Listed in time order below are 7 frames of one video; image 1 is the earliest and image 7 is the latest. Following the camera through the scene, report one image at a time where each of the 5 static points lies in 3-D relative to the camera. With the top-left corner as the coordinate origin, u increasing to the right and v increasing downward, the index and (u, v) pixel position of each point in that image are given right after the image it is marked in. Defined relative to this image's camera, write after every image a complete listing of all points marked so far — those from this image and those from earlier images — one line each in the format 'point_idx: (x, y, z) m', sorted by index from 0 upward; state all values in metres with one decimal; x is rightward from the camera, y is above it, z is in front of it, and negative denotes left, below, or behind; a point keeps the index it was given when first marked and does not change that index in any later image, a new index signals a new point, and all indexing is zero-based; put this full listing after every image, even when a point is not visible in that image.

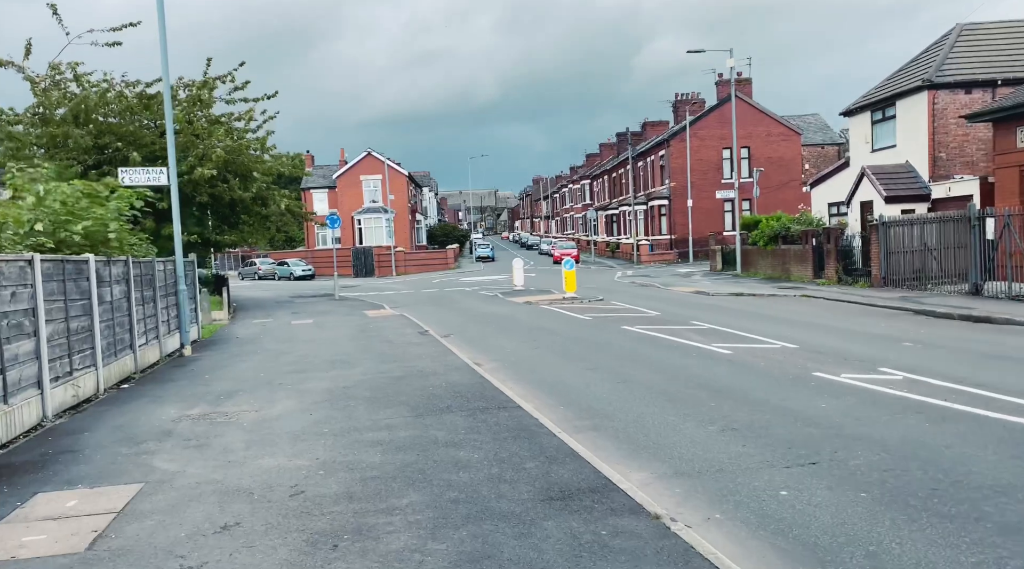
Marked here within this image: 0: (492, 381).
0: (-0.2, -1.2, +11.0) m
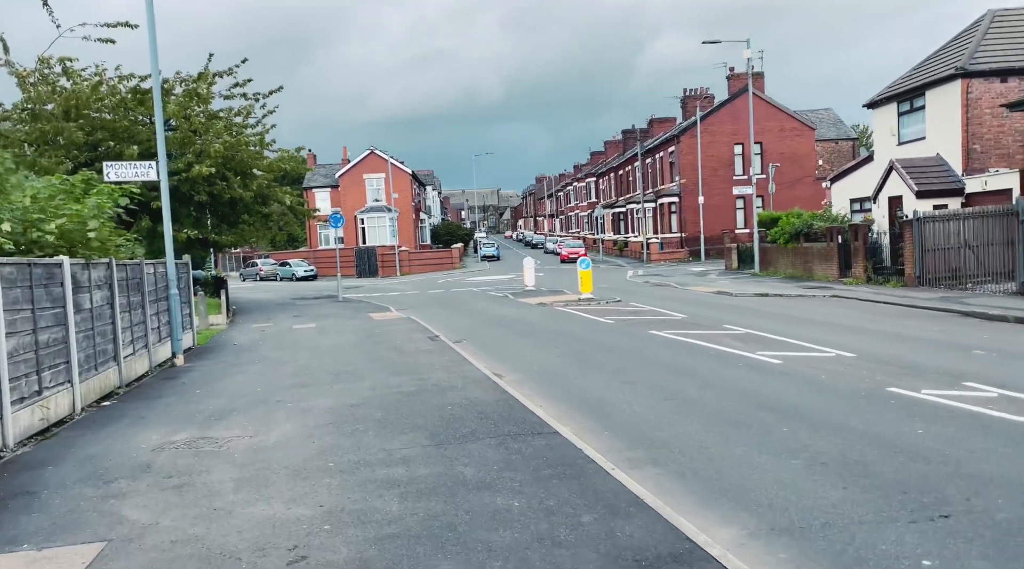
0: (+0.1, -1.2, +9.7) m
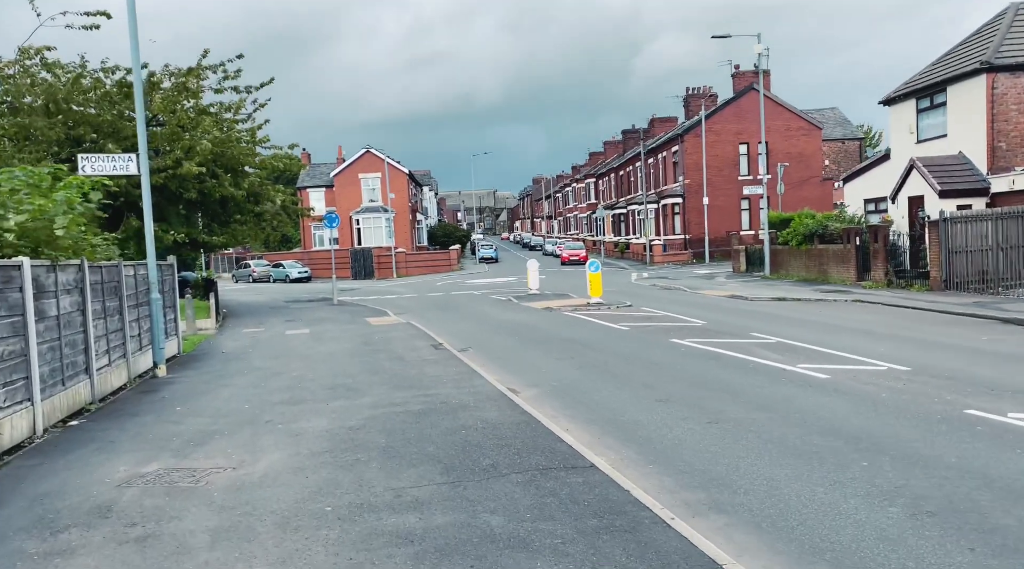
0: (+0.3, -1.3, +8.5) m
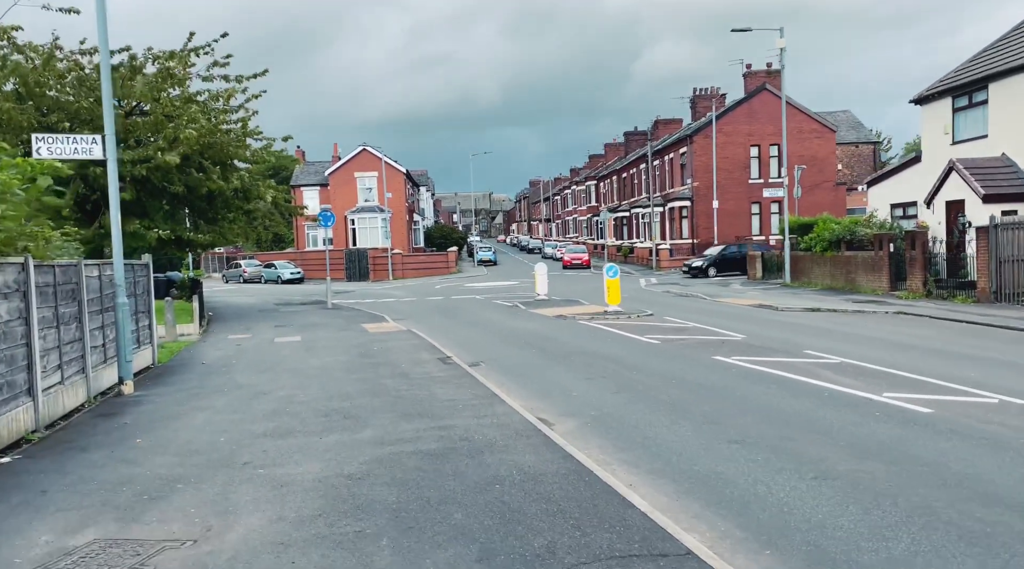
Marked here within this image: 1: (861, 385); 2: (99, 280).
0: (+0.6, -1.4, +6.6) m
1: (+3.9, -1.1, +10.1) m
2: (-5.6, +0.1, +12.2) m
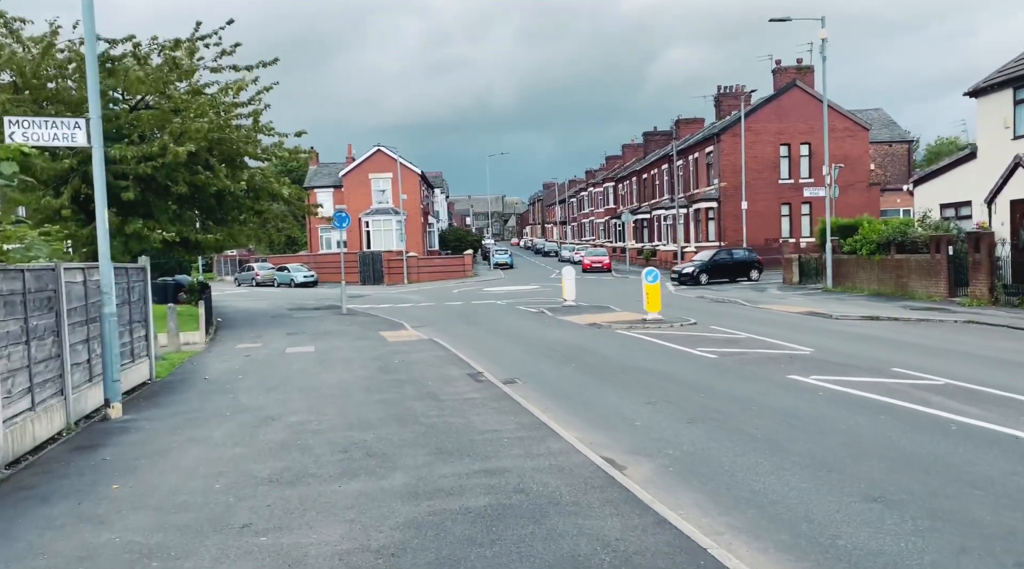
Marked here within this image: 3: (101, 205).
0: (+1.1, -1.5, +4.9) m
1: (+4.4, -1.2, +8.3) m
2: (-5.0, 0.0, +10.6) m
3: (-4.9, +0.9, +10.7) m
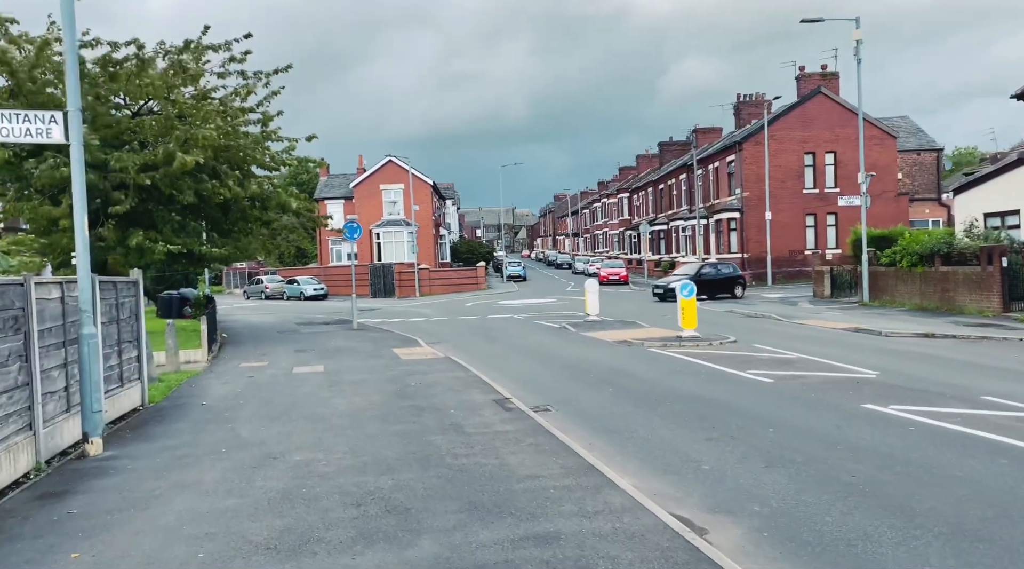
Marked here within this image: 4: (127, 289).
0: (+1.4, -1.6, +3.5) m
1: (+4.8, -1.4, +6.9) m
2: (-4.6, -0.2, +9.2) m
3: (-4.5, +0.7, +9.3) m
4: (-5.2, 0.0, +12.3) m
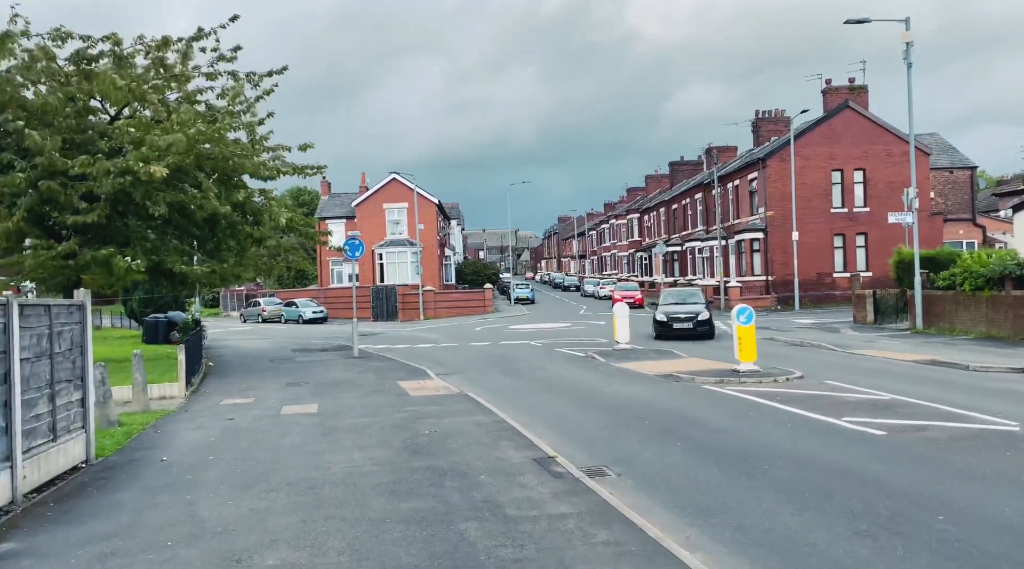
0: (+1.9, -1.6, +0.8) m
1: (+5.3, -1.5, +4.2) m
2: (-4.2, -0.4, +6.6) m
3: (-4.0, +0.5, +6.7) m
4: (-4.8, -0.3, +9.6) m
